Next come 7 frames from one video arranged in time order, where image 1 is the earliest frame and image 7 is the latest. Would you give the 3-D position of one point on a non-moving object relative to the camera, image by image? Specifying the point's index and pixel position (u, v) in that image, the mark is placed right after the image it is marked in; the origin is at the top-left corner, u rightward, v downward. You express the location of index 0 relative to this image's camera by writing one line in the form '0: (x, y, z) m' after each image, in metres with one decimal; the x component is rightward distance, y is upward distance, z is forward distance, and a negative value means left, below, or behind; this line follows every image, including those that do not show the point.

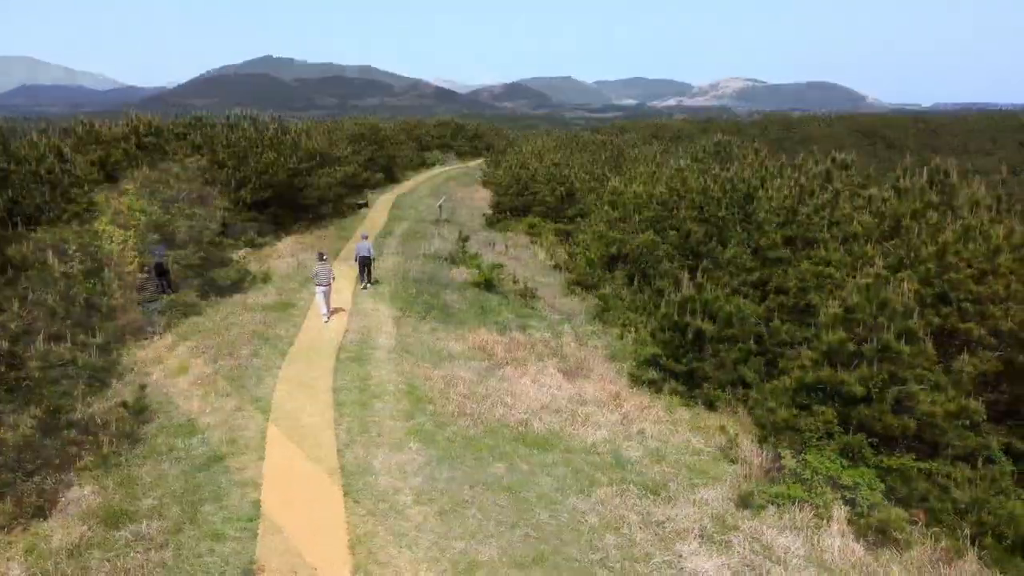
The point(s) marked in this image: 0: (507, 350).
0: (-0.1, -1.1, +13.7) m
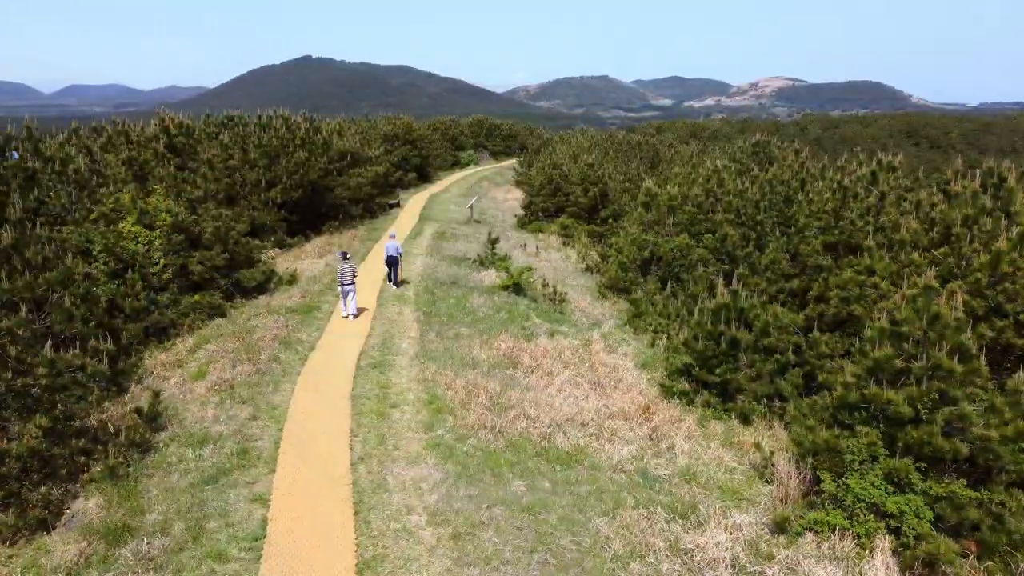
0: (+0.3, -1.2, +13.2) m
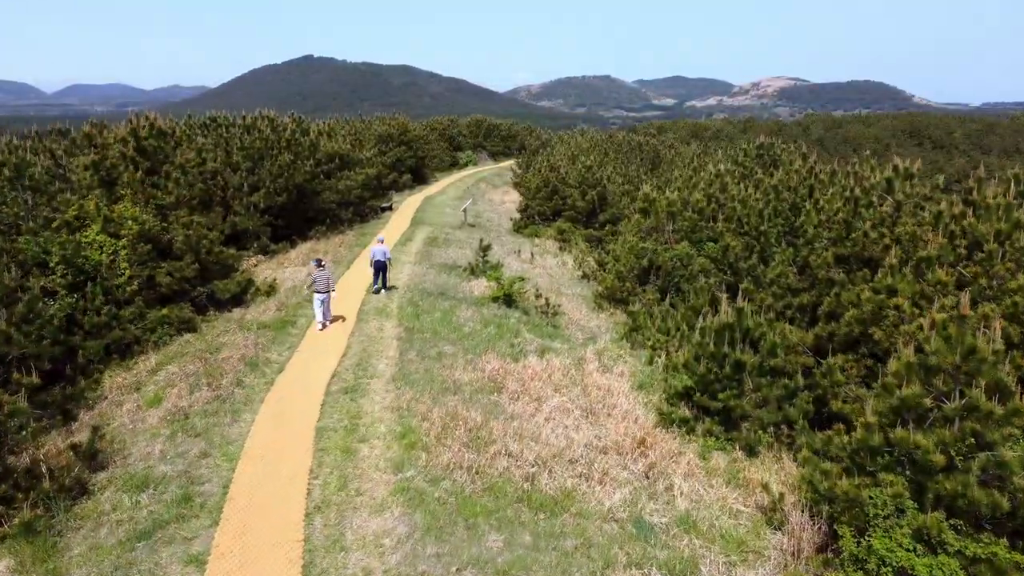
0: (+0.1, -1.5, +12.2) m
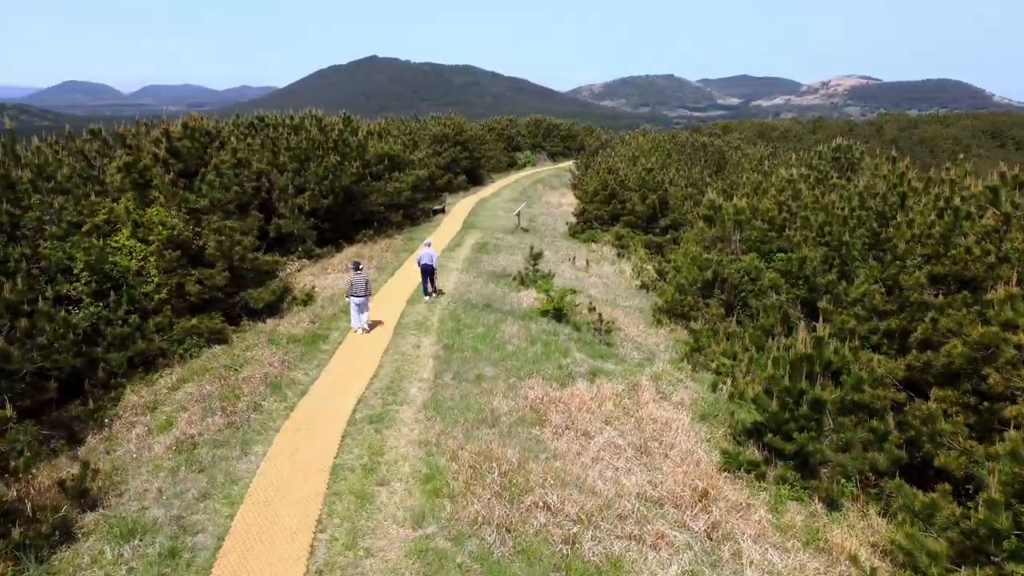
0: (+0.7, -1.7, +10.9) m
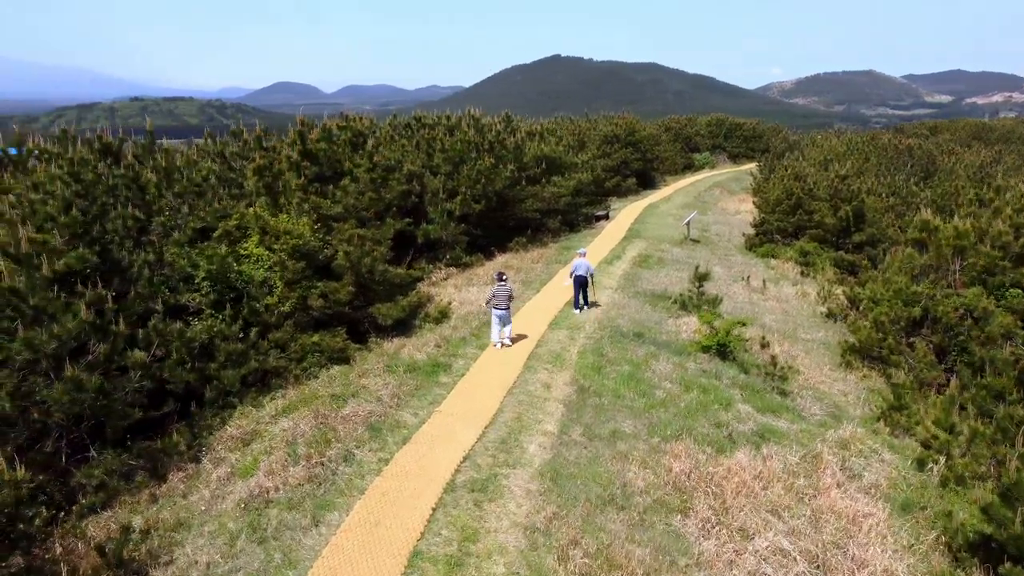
0: (+2.2, -2.3, +8.5) m
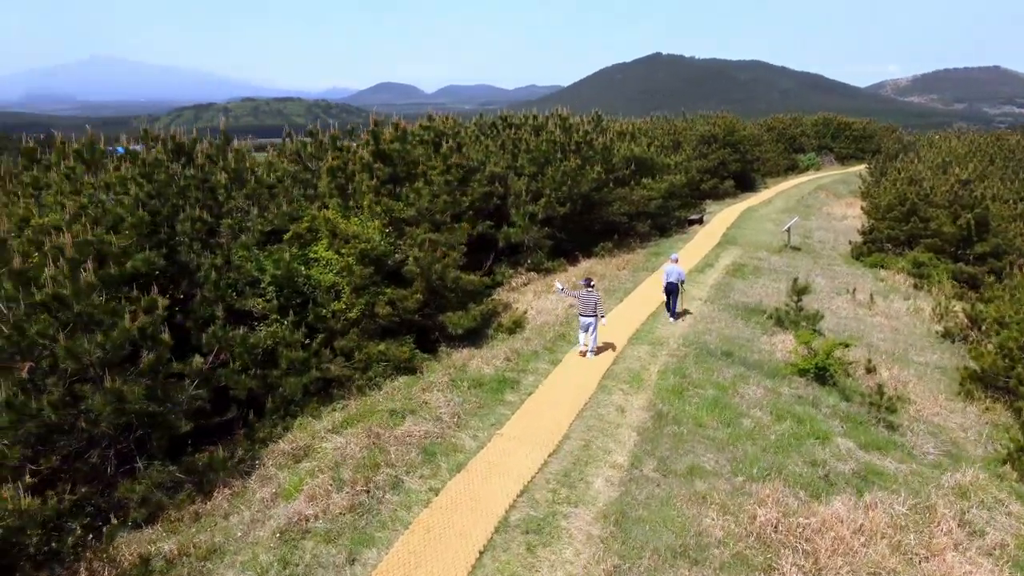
0: (+2.7, -2.5, +7.4) m
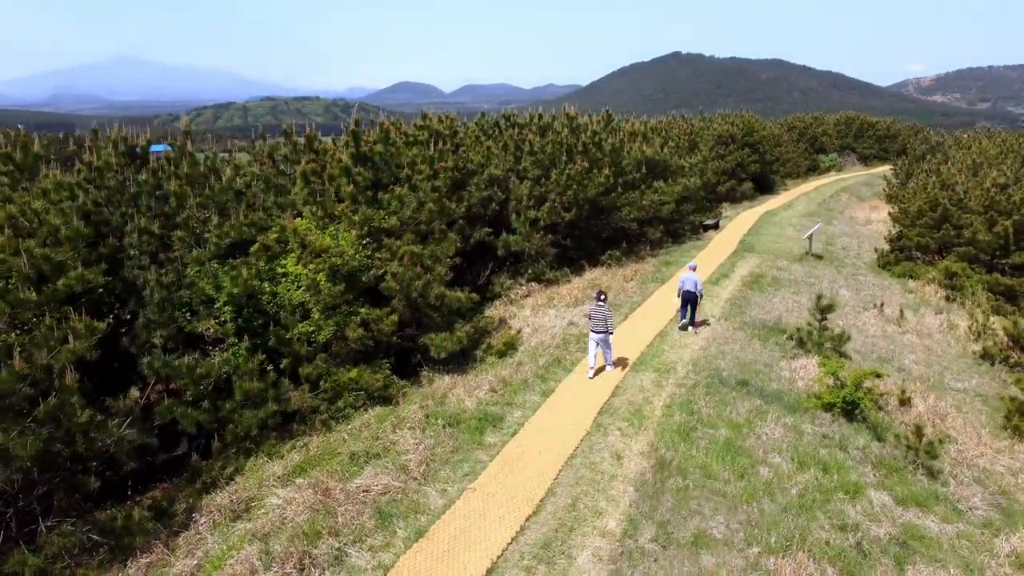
0: (+2.4, -2.8, +5.9) m
